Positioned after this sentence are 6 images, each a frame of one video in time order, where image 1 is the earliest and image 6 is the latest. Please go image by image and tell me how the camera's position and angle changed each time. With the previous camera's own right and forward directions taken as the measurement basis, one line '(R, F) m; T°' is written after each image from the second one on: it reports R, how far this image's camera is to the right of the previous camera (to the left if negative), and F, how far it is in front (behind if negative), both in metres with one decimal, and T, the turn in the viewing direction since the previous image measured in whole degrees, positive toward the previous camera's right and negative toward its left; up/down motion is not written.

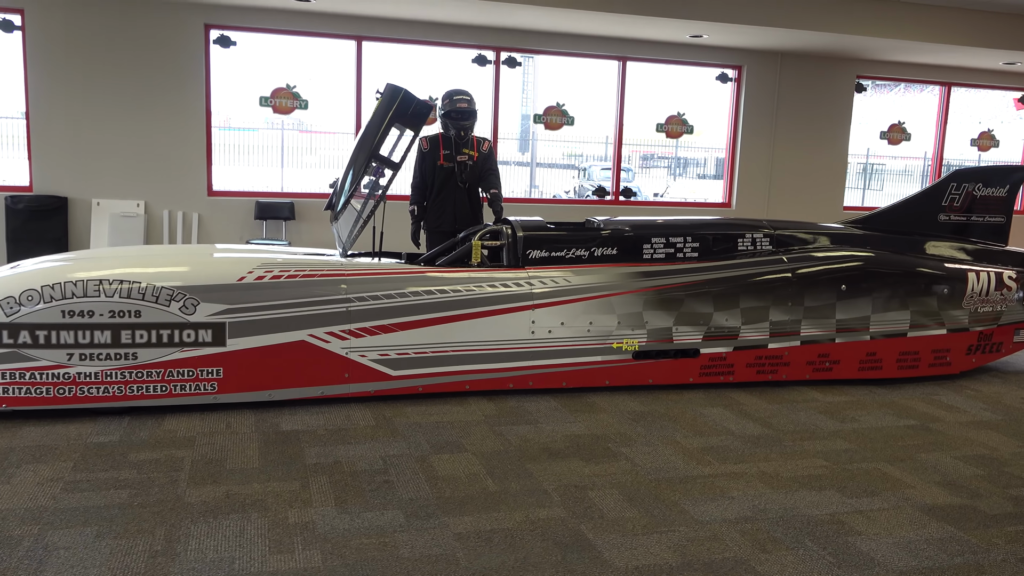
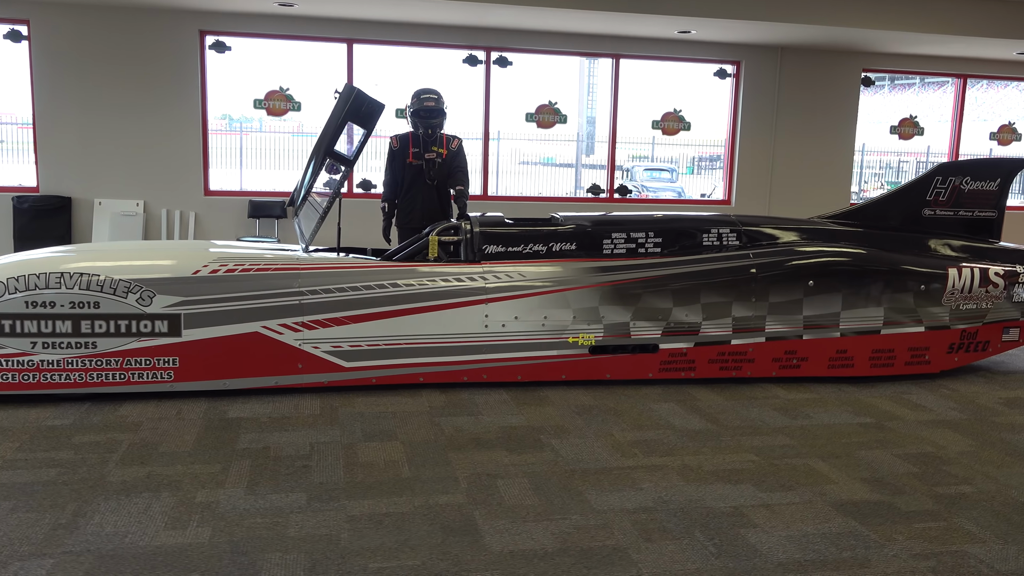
(+0.4, 0.0) m; -4°
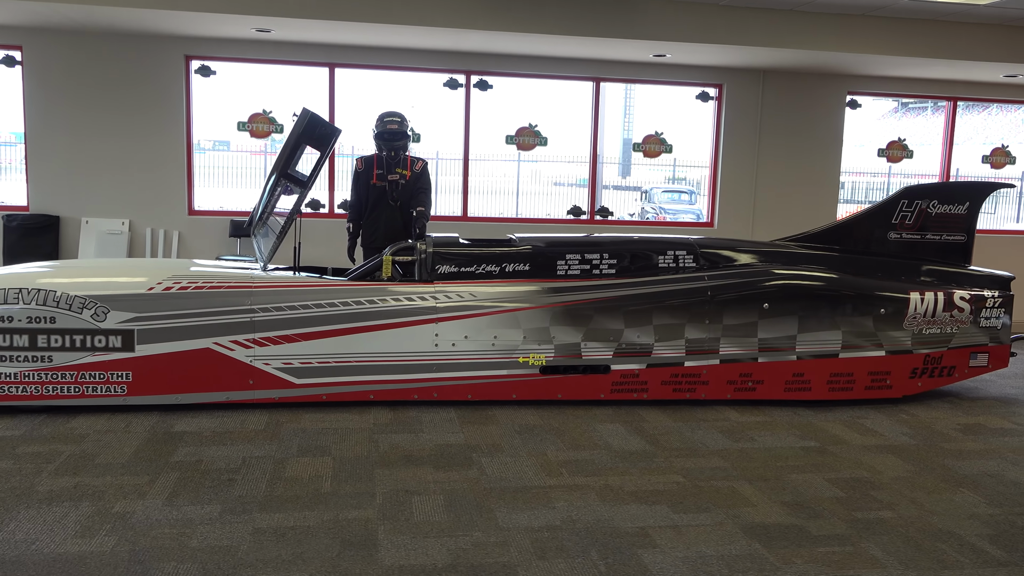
(+0.3, 0.0) m; -2°
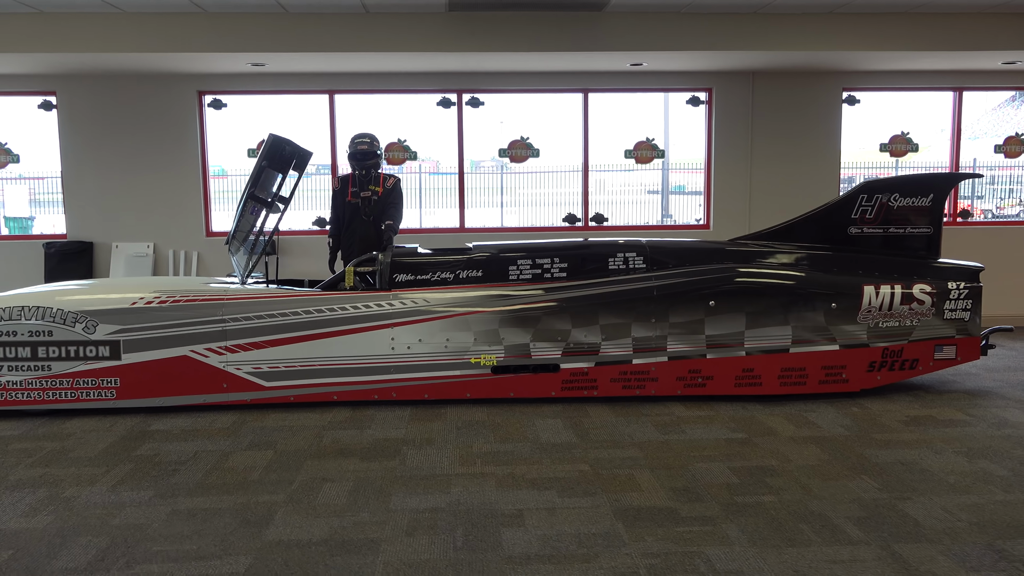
(+0.6, -0.2) m; -7°
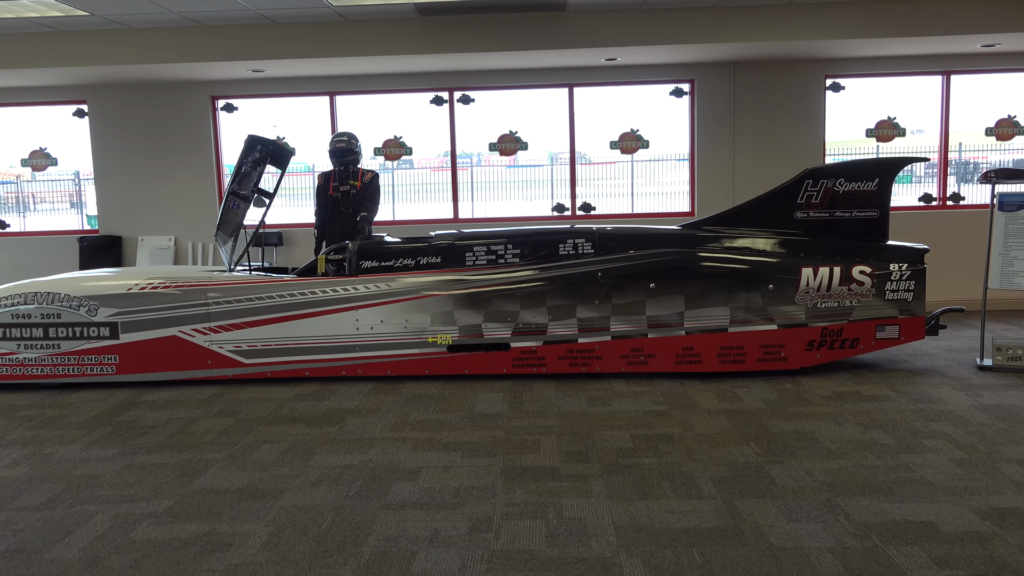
(+0.6, -0.3) m; -5°
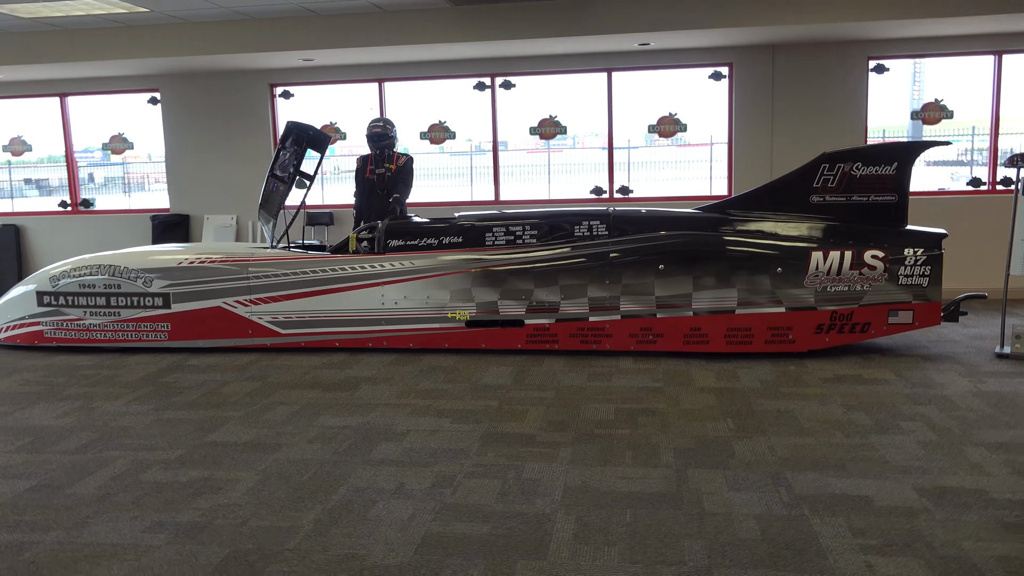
(+0.4, -0.2) m; -6°
